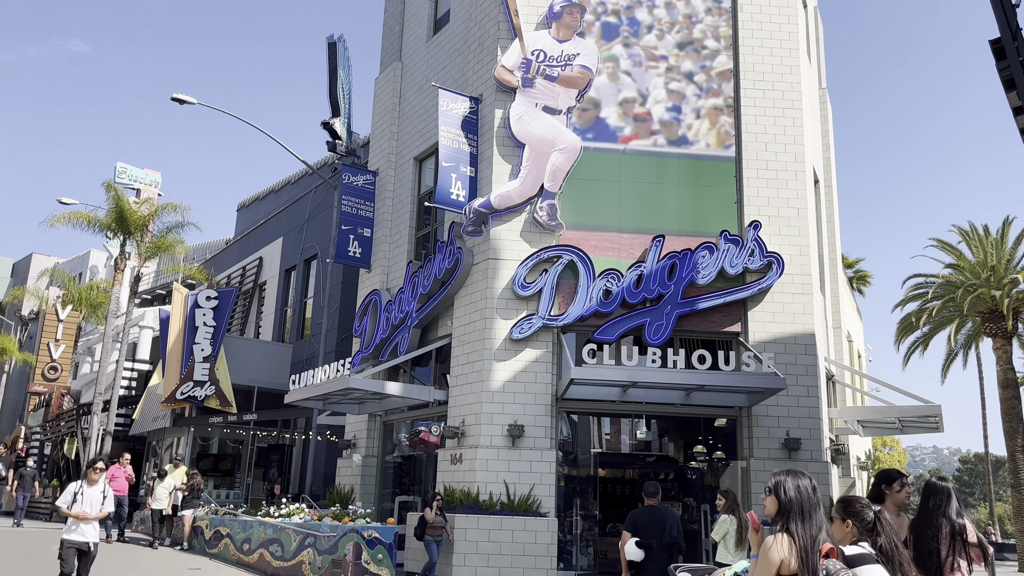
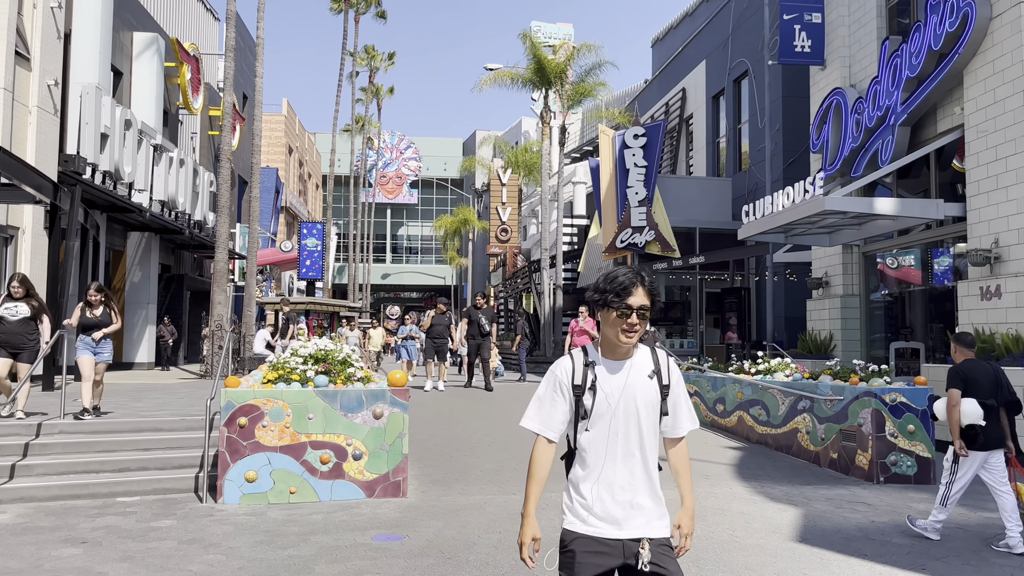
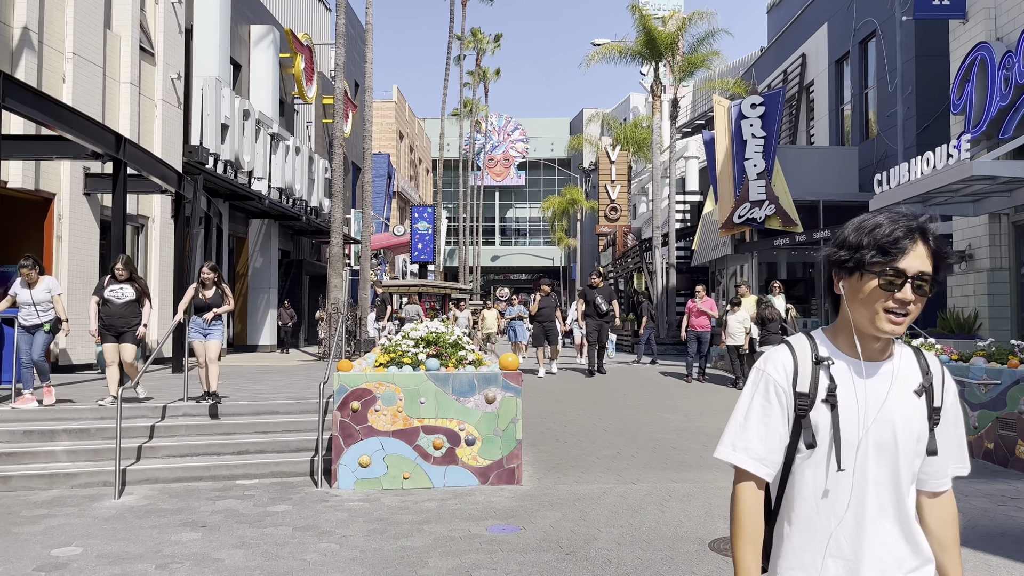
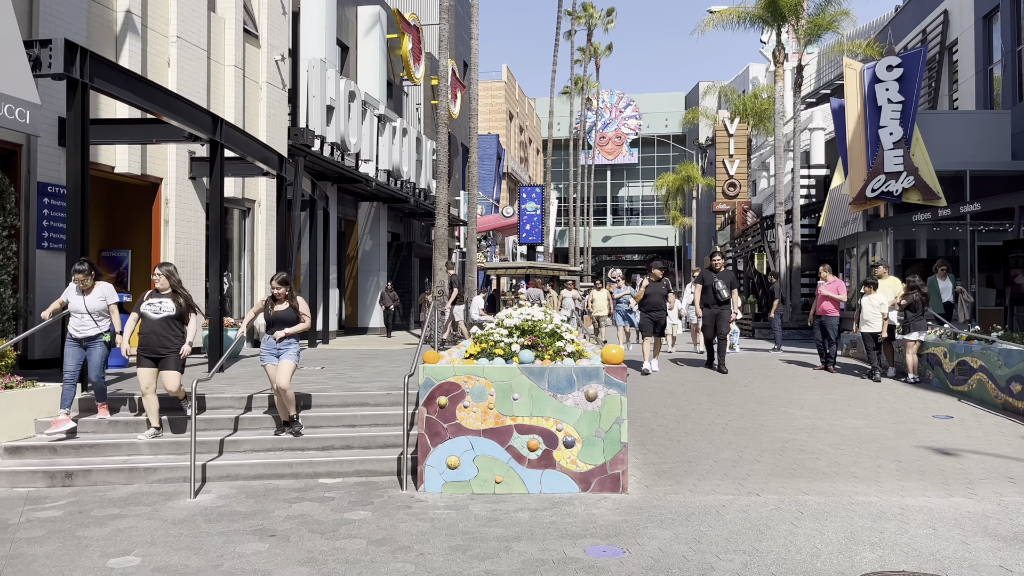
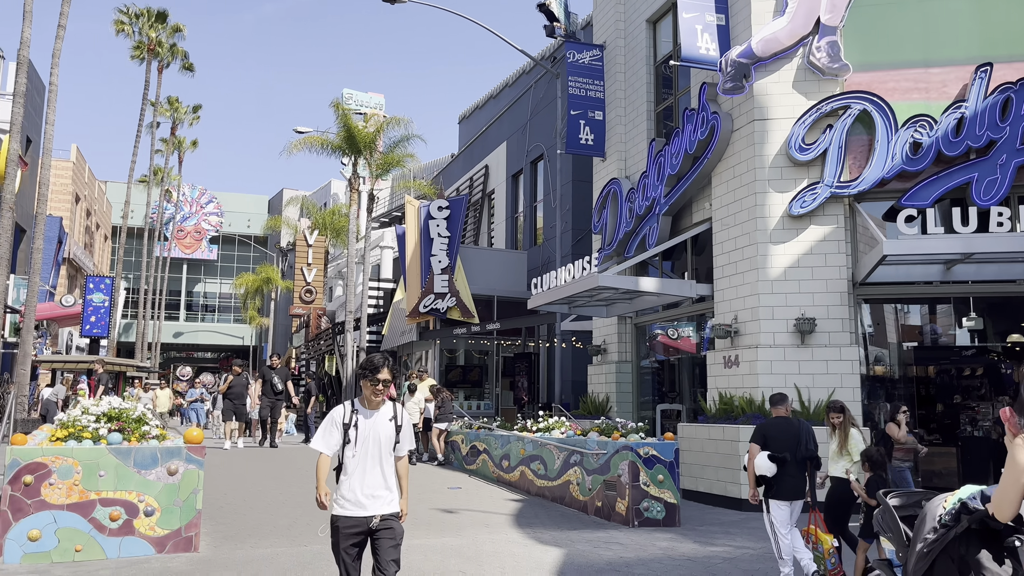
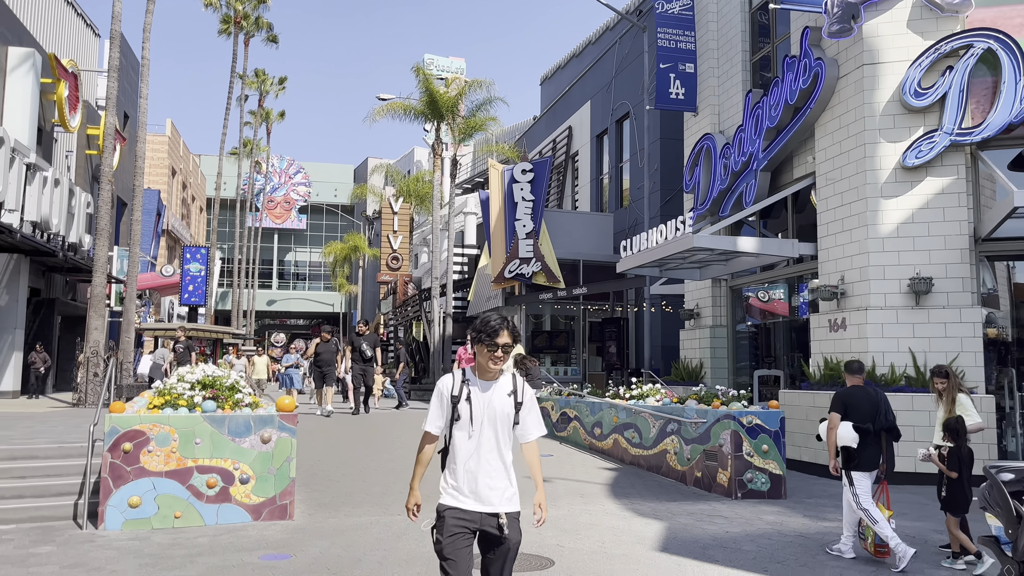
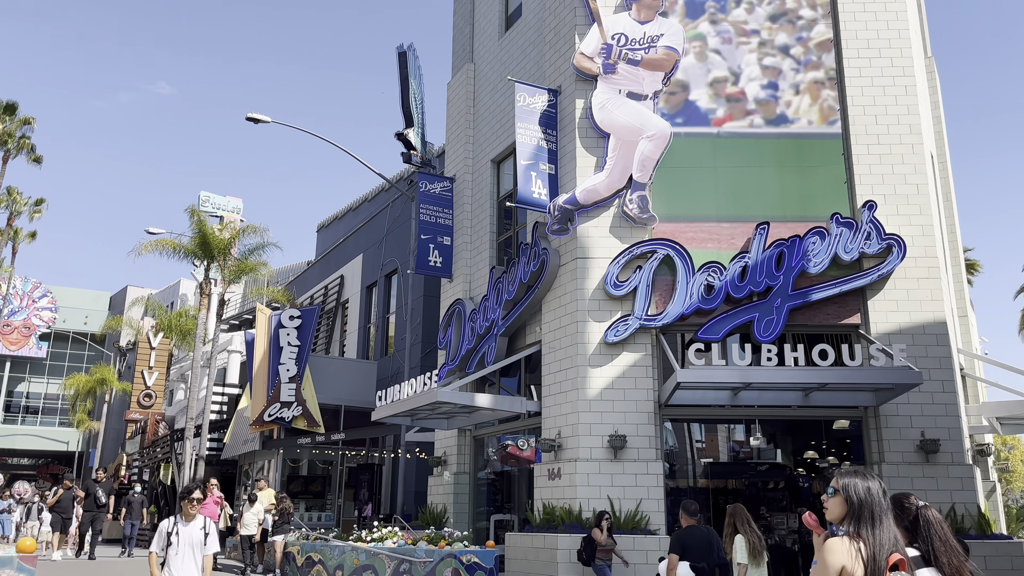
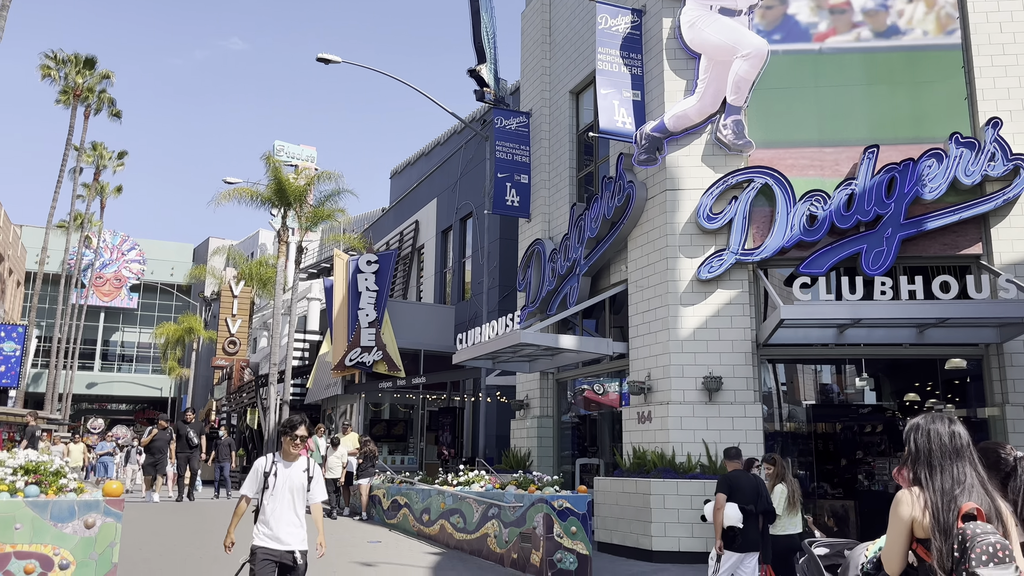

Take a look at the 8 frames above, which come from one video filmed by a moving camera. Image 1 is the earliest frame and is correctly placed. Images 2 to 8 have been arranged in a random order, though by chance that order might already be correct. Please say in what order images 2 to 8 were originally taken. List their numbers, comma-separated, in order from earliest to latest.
7, 8, 5, 6, 2, 3, 4
